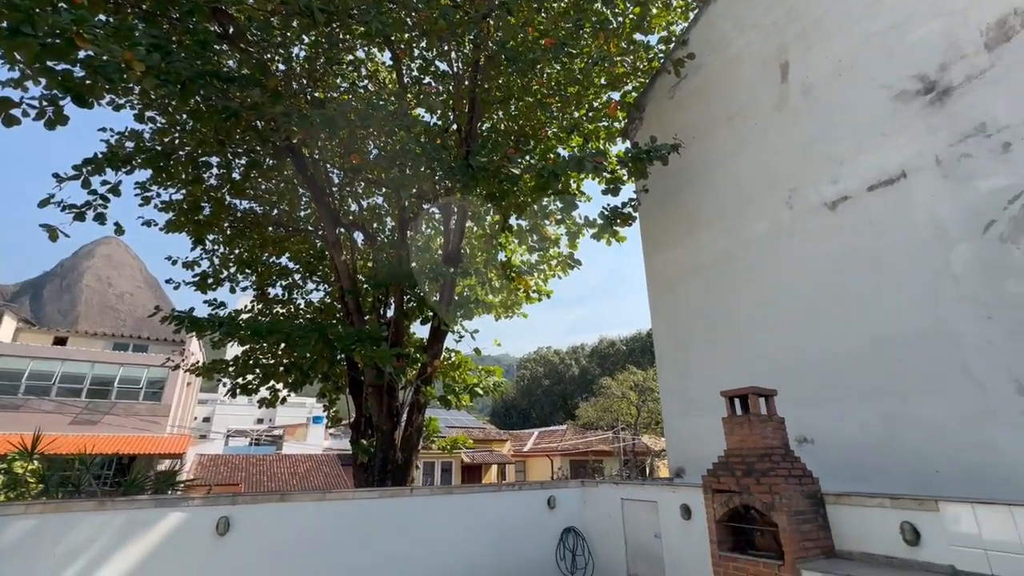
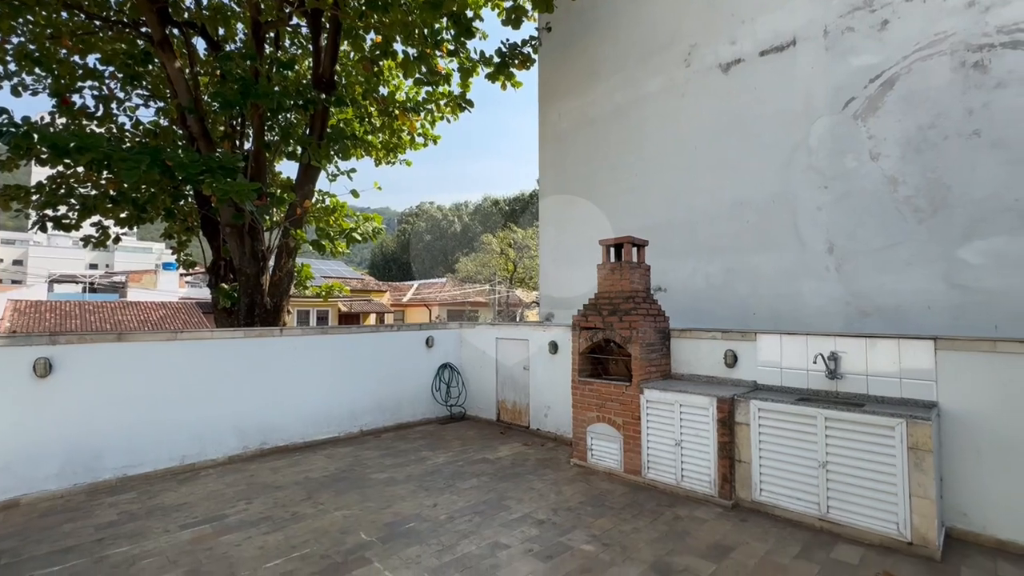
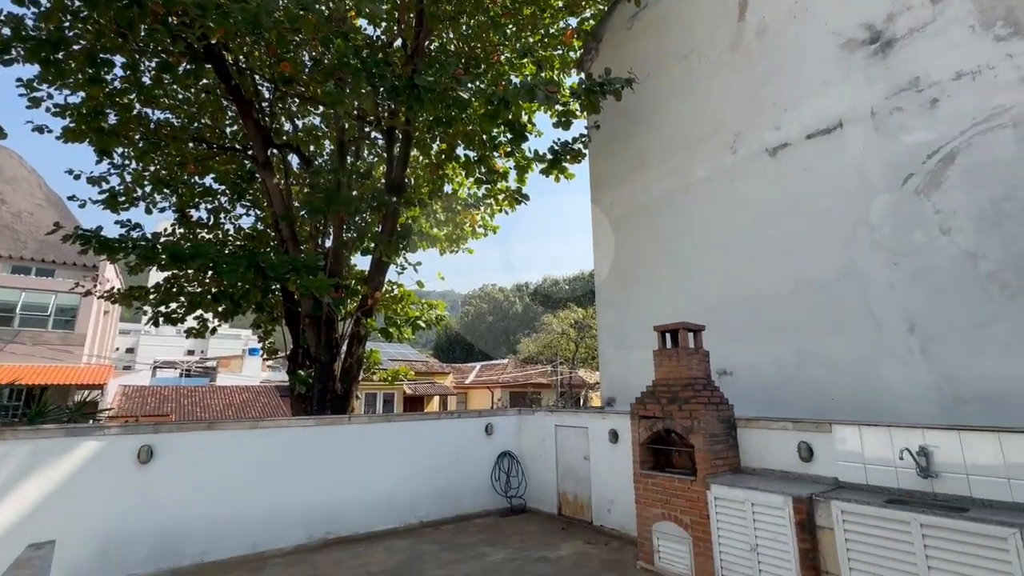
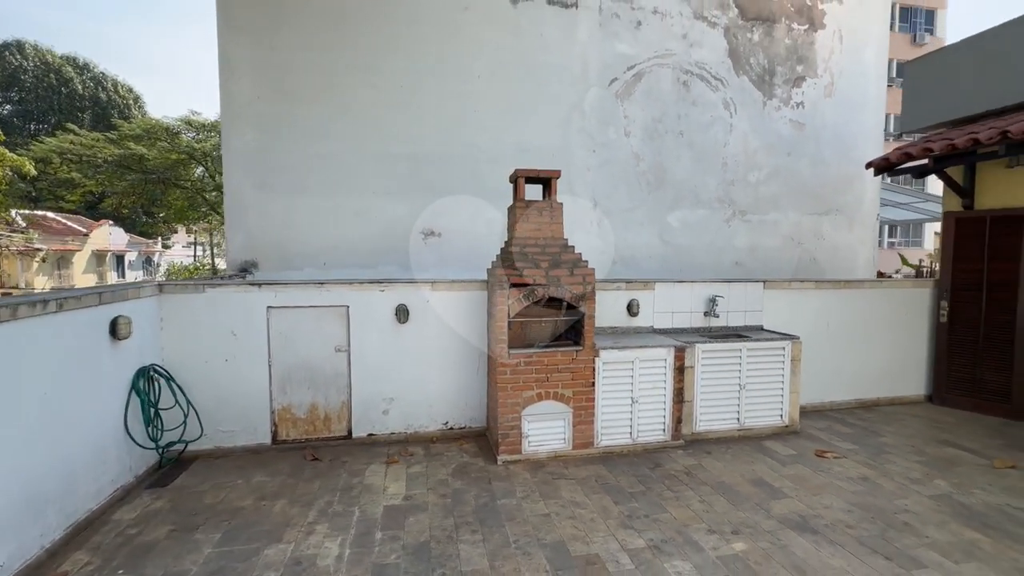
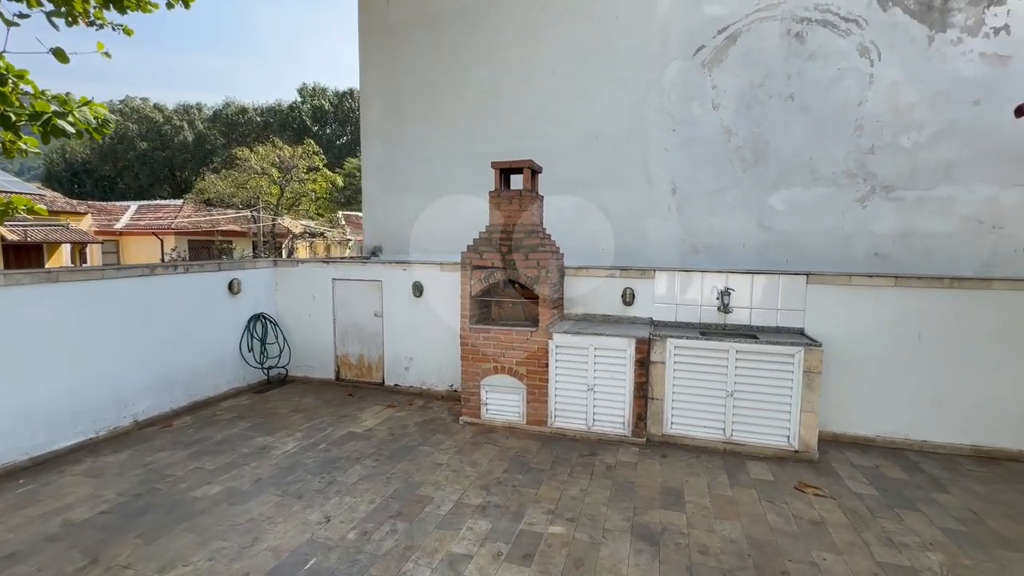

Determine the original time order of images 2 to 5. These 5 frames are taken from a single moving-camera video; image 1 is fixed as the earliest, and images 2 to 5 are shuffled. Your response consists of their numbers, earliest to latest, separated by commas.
3, 2, 5, 4
